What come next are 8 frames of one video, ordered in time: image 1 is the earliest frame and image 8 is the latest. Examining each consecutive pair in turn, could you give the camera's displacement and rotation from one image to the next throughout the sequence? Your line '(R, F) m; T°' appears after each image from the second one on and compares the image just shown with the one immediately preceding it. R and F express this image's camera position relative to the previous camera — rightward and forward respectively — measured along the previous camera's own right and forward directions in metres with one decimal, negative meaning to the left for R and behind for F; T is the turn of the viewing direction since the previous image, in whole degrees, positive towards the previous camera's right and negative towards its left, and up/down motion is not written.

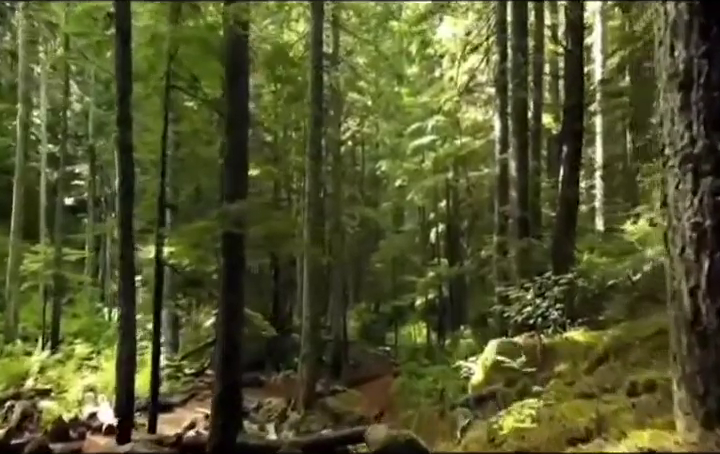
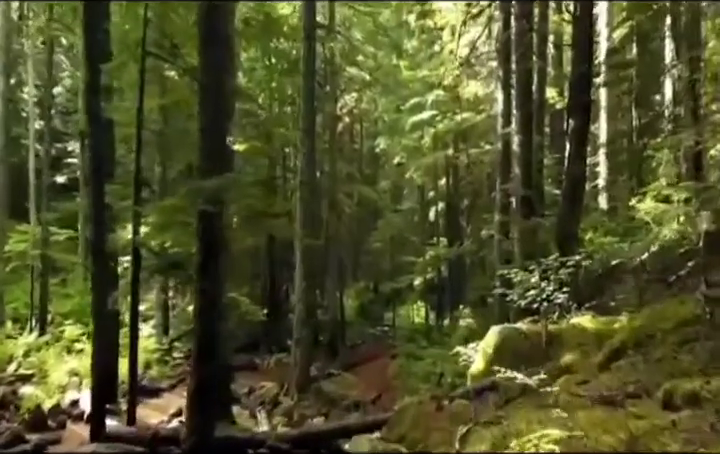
(+0.1, +0.7) m; 0°
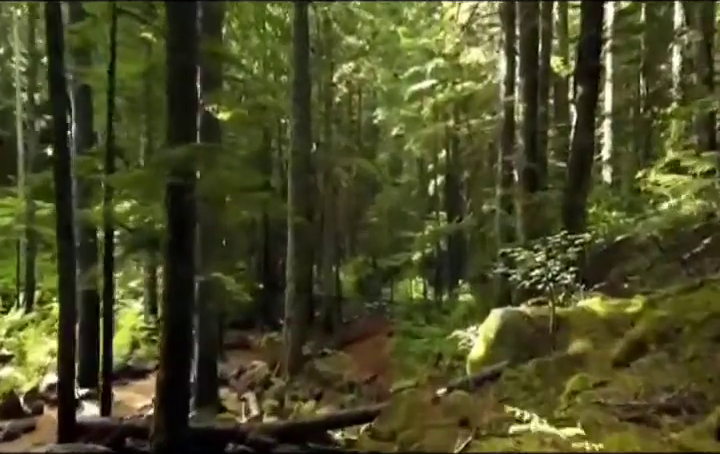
(+0.1, +0.7) m; 0°
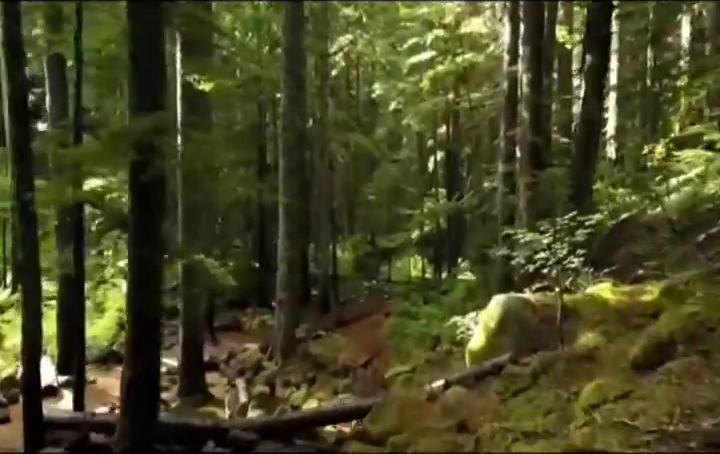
(+0.1, +0.6) m; 0°
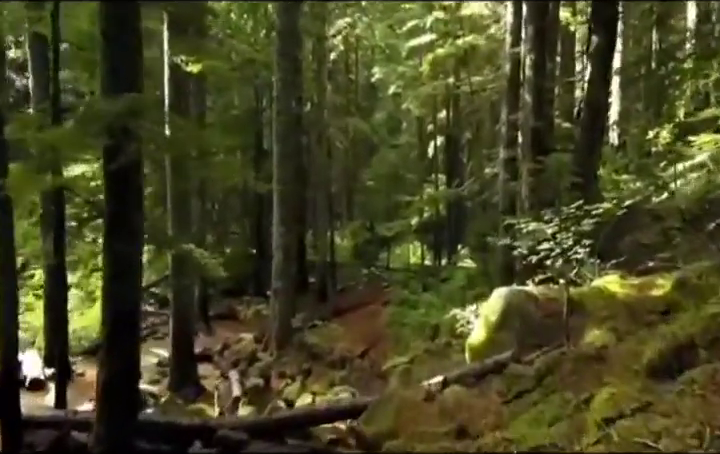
(+0.1, +0.4) m; 0°
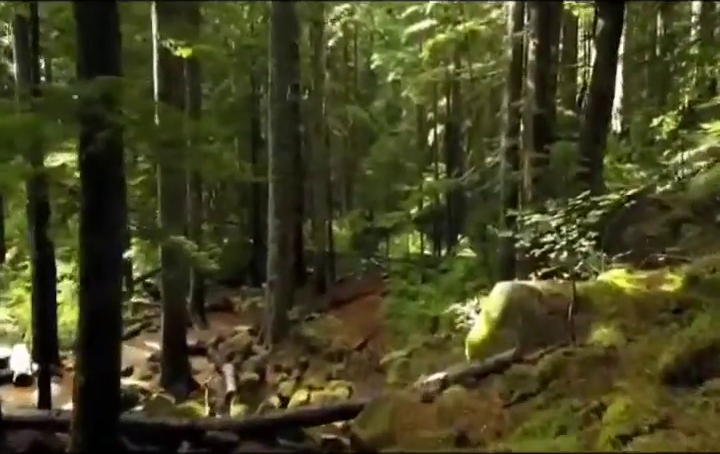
(0.0, +0.3) m; 0°
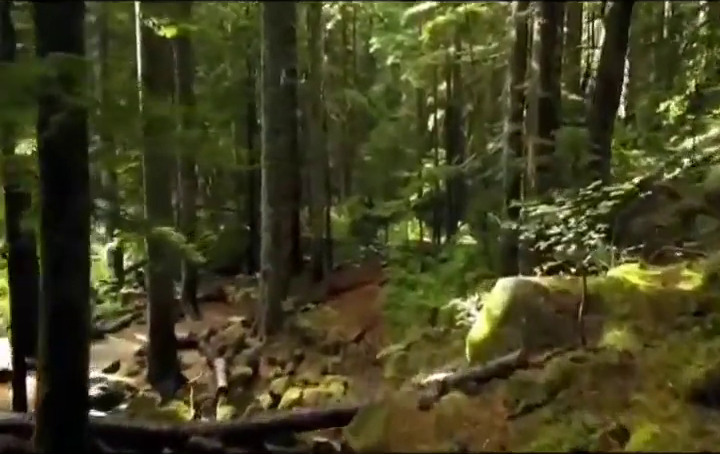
(+0.1, +0.4) m; 0°
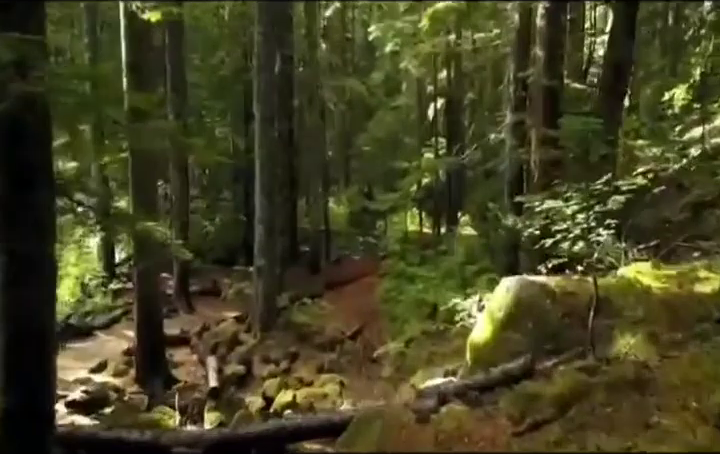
(+0.1, +0.4) m; 0°
